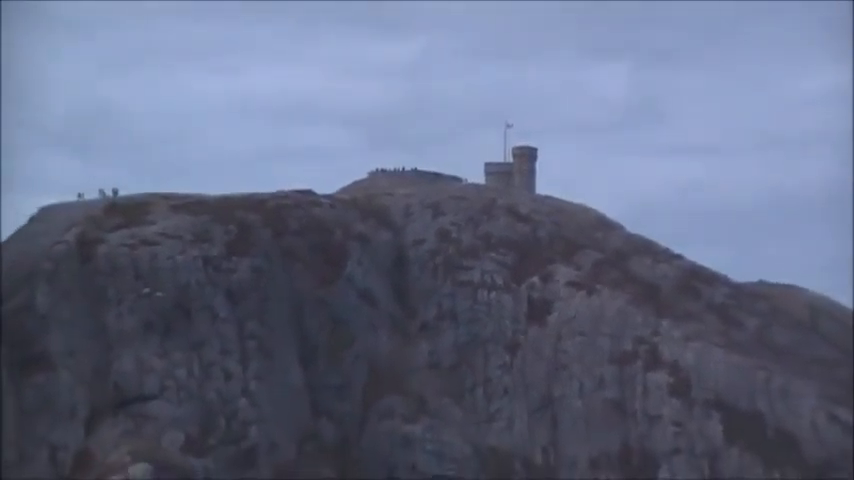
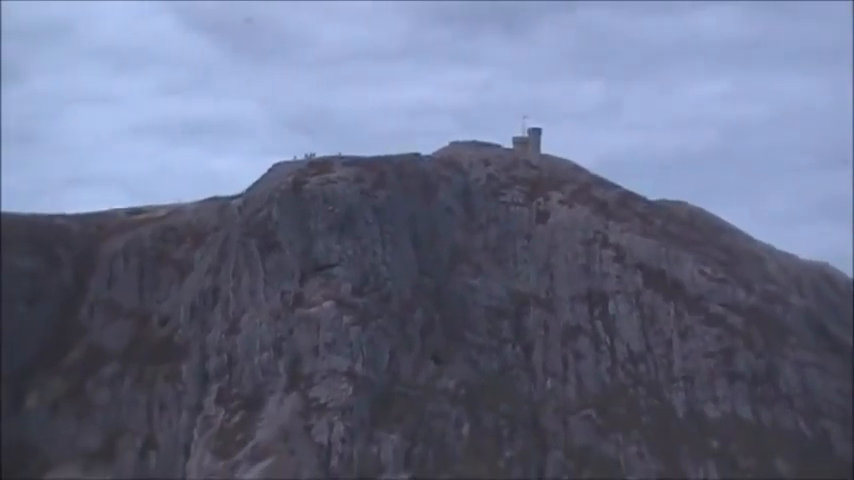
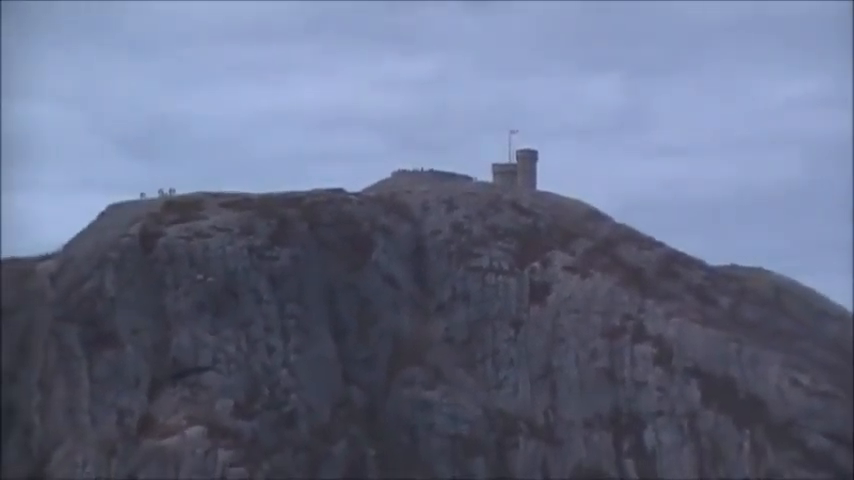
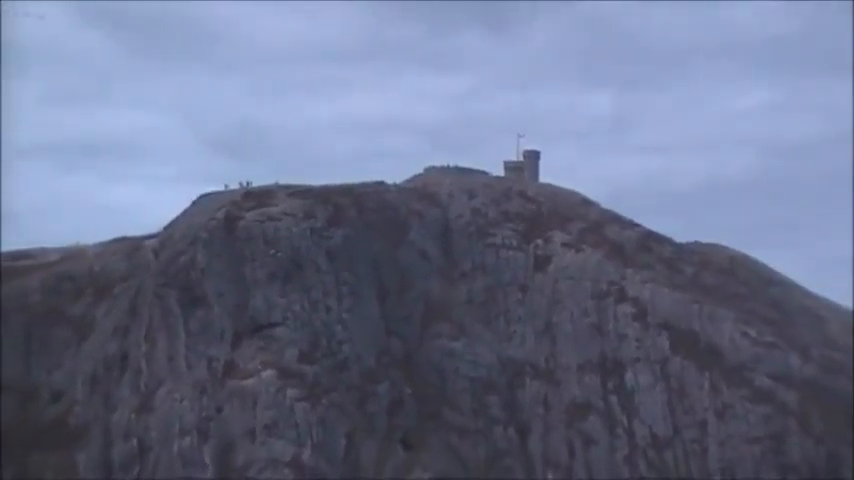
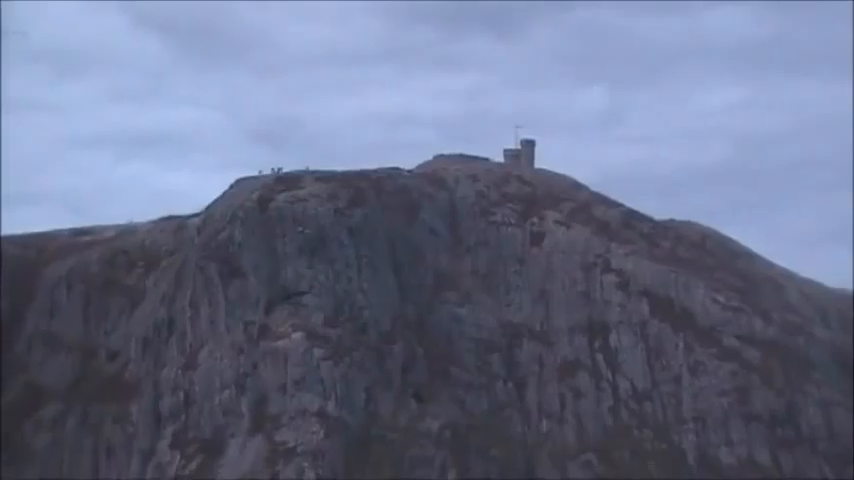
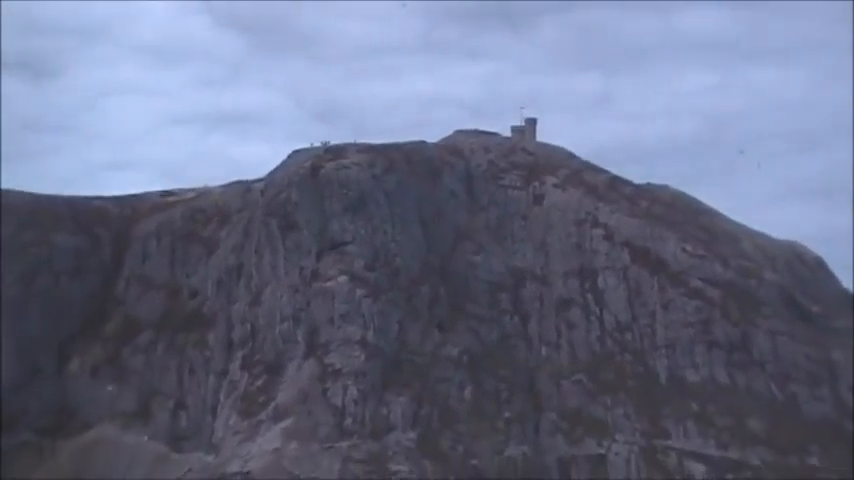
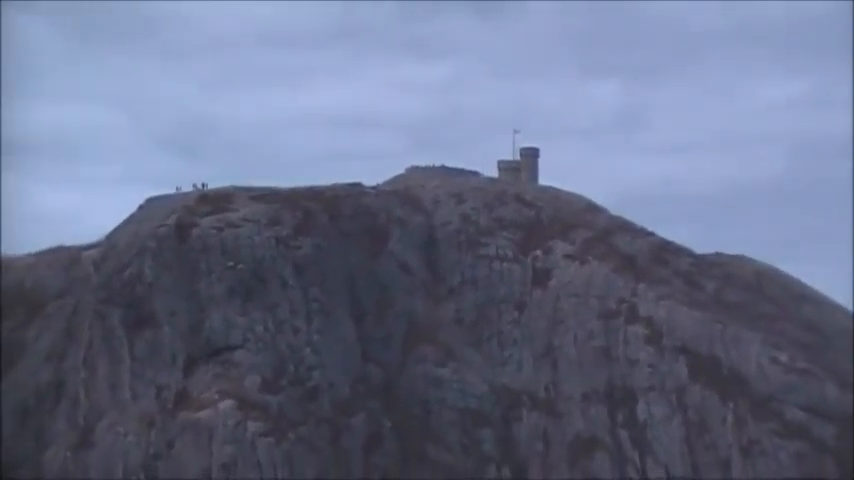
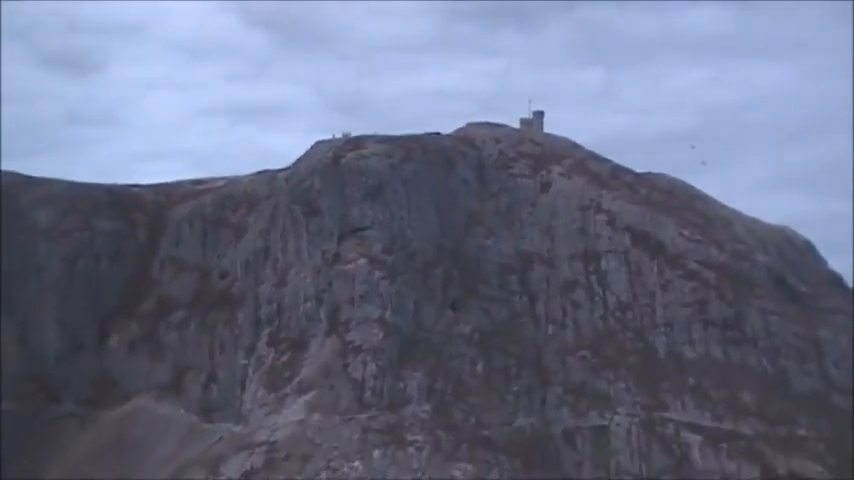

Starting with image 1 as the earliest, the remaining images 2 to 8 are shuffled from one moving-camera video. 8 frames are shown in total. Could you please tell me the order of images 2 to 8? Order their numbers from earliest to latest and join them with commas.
3, 7, 4, 5, 2, 6, 8
